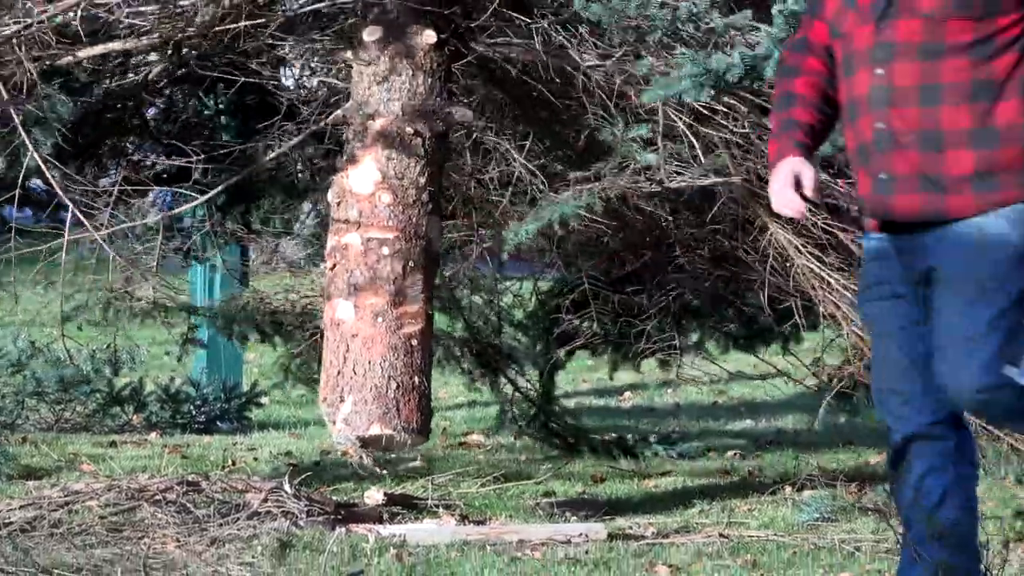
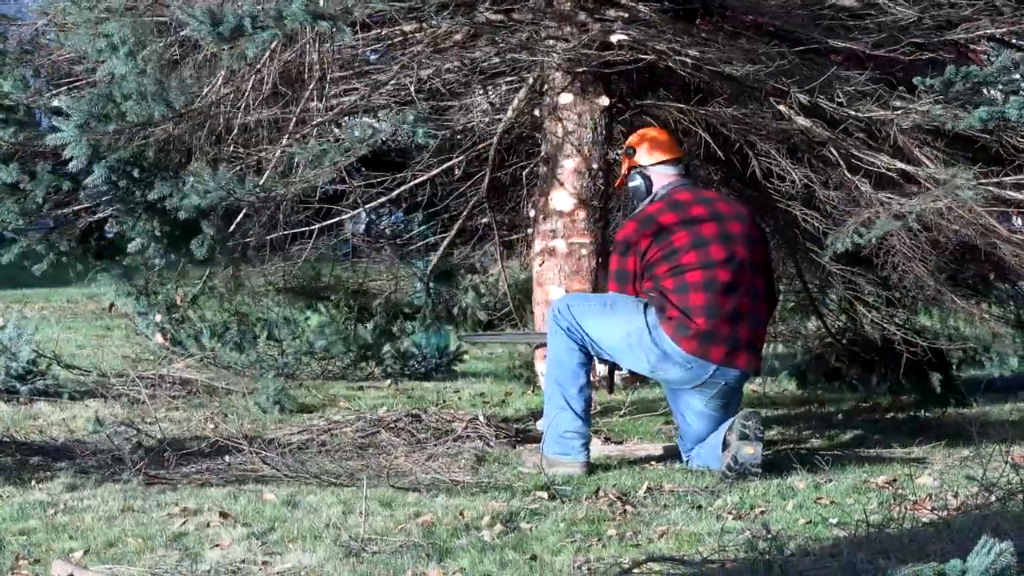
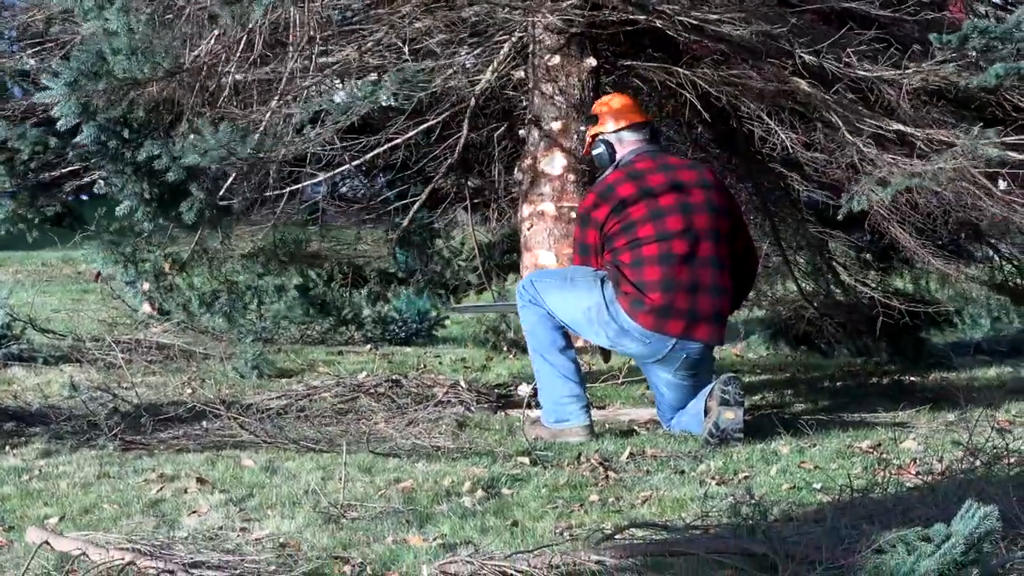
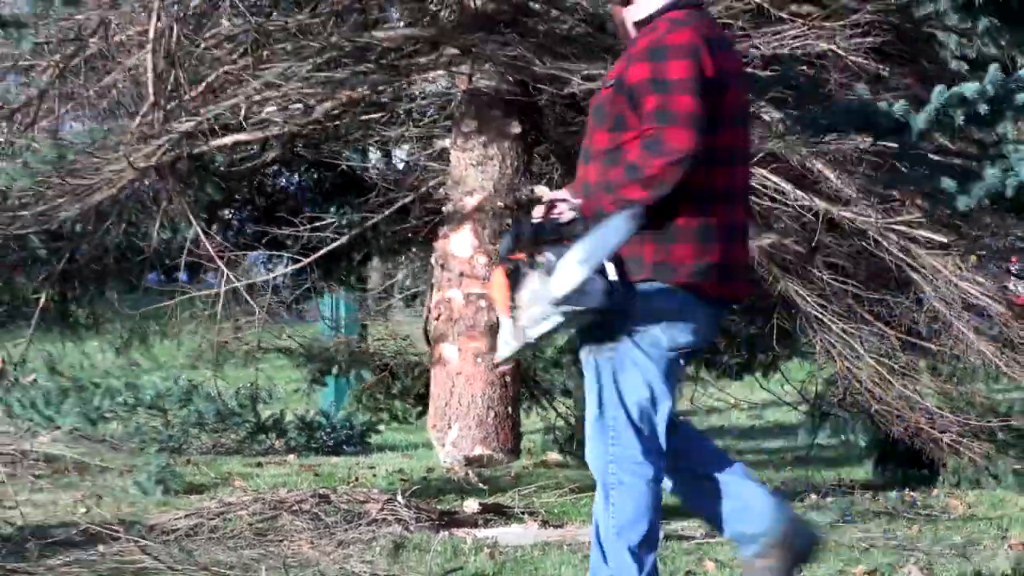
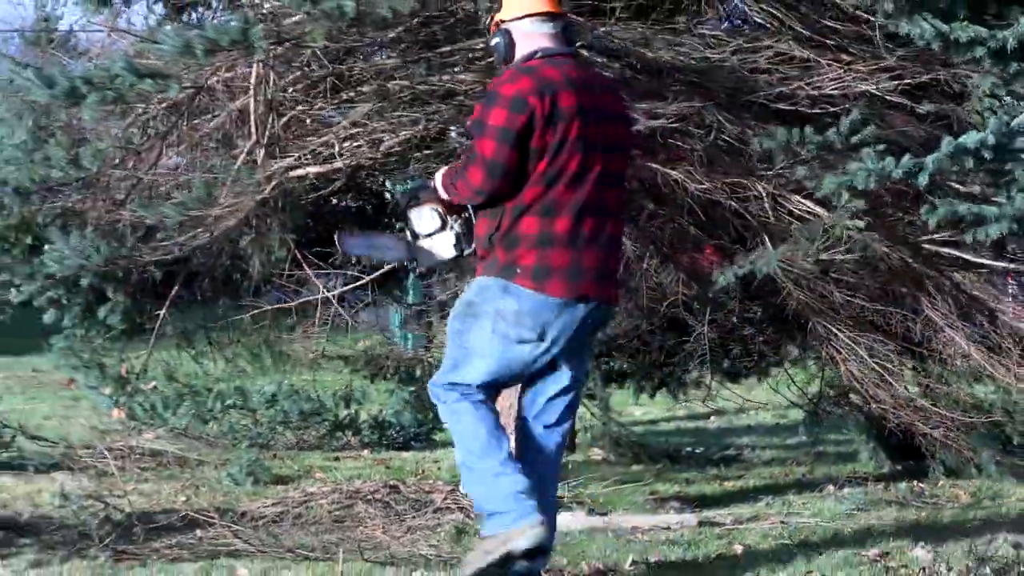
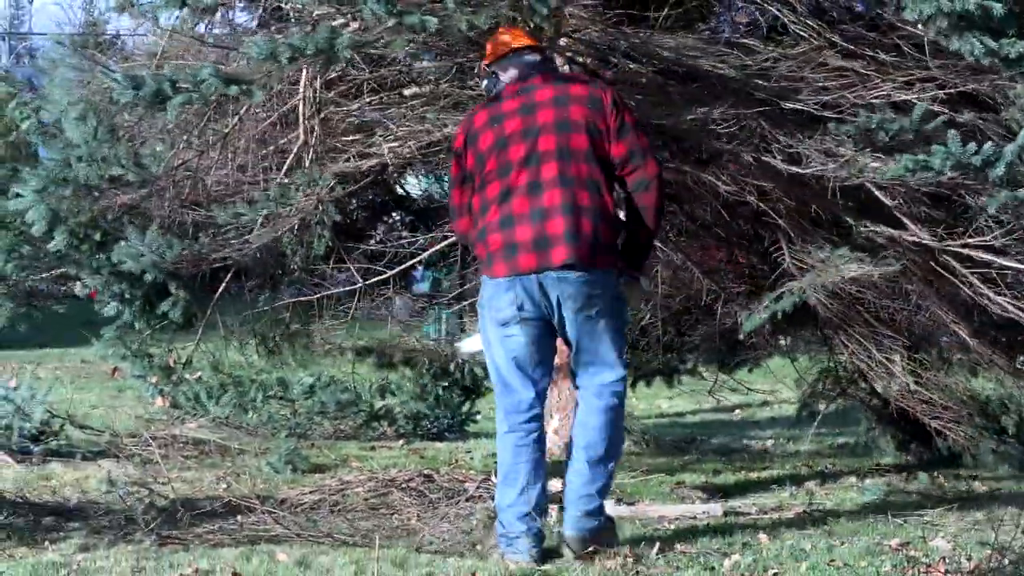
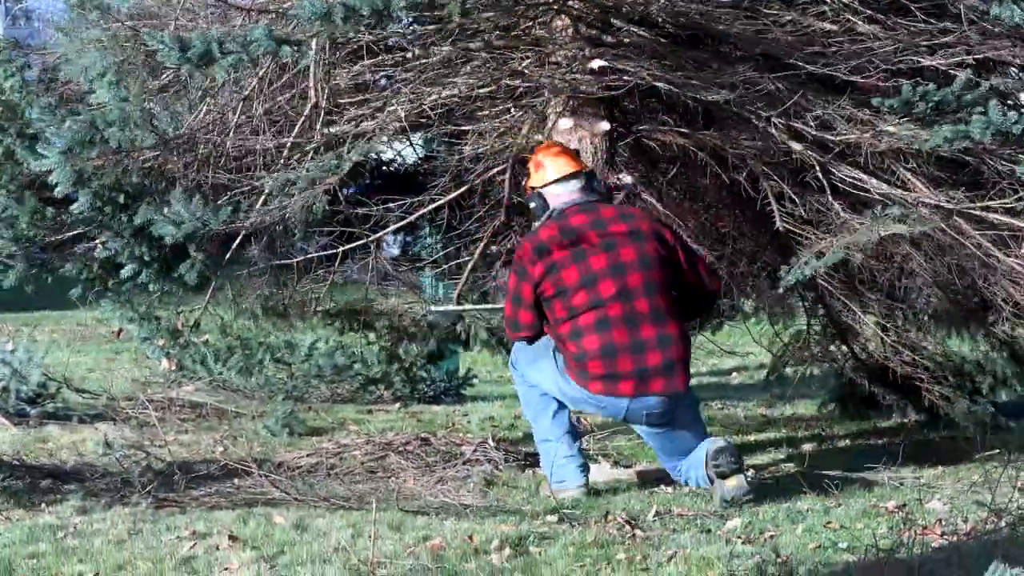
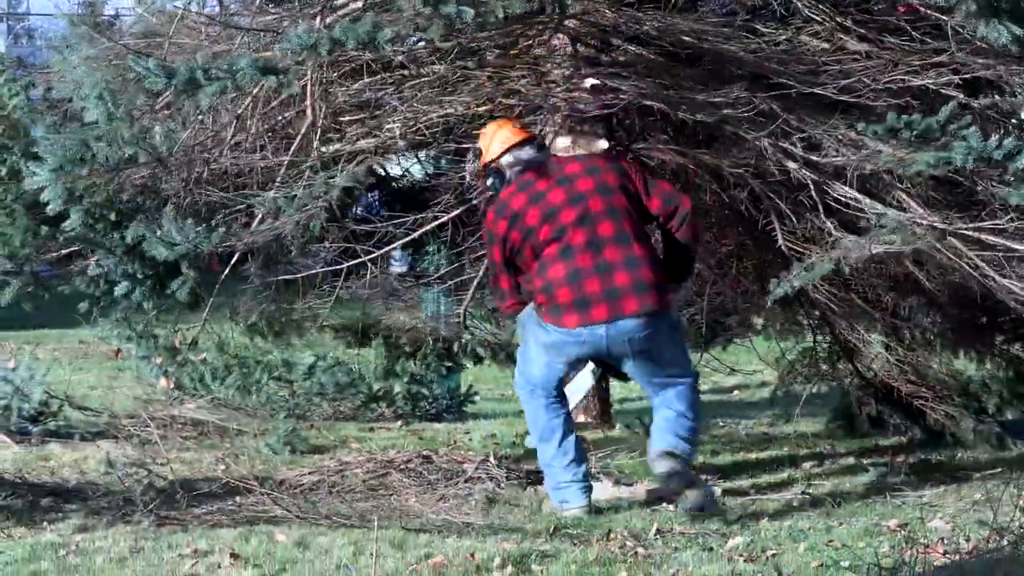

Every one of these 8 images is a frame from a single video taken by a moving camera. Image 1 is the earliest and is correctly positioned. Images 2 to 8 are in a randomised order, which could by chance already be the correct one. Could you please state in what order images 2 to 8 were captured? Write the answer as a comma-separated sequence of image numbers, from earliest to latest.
4, 5, 6, 8, 7, 2, 3
